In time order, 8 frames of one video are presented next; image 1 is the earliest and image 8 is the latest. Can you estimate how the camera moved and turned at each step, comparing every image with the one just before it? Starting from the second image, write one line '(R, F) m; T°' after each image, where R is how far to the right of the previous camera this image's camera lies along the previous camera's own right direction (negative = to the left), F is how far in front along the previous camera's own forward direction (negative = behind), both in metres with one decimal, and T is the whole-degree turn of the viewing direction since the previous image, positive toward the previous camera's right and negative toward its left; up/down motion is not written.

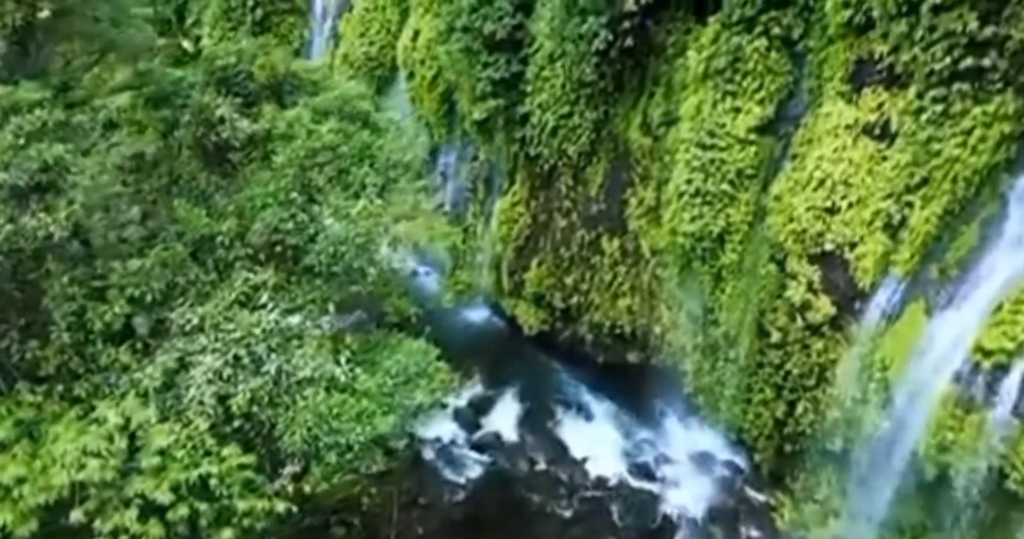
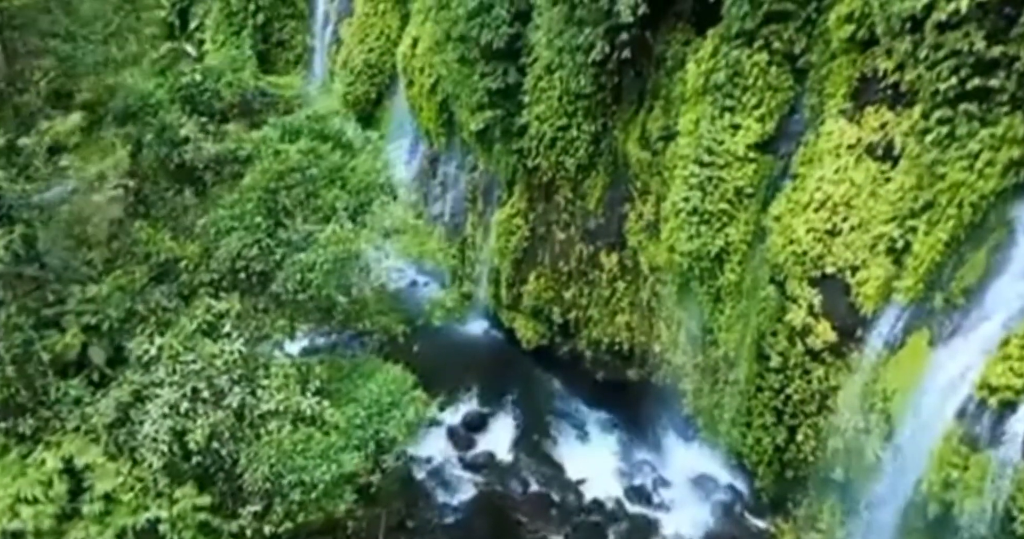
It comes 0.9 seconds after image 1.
(+0.2, +0.2) m; -1°
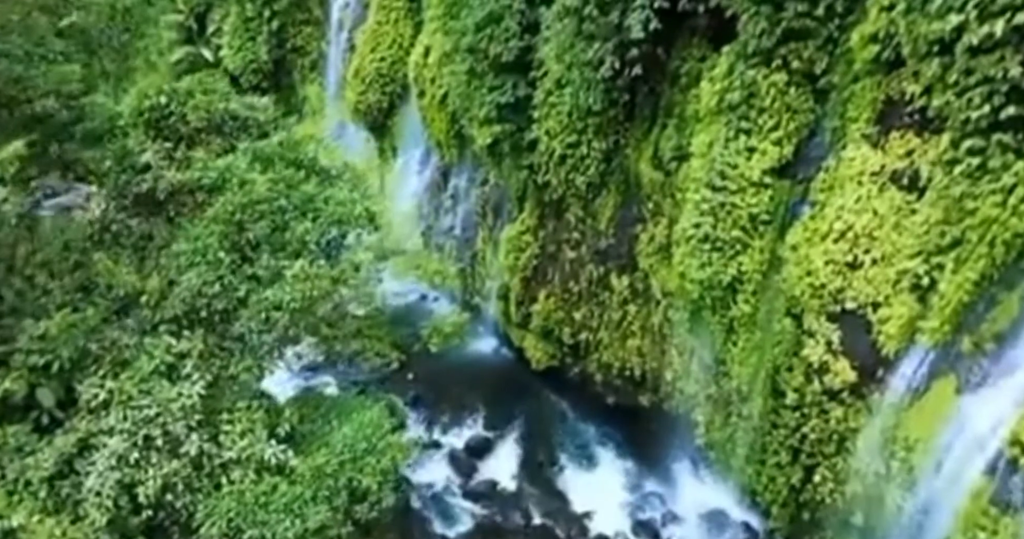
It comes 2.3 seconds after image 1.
(+0.2, +0.3) m; -2°
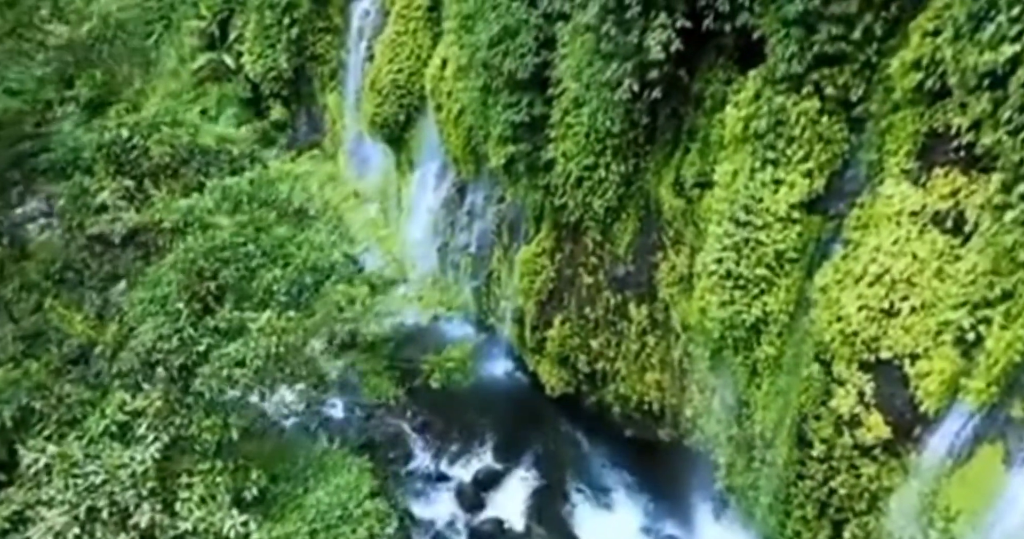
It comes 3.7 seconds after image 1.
(+0.1, +0.4) m; -2°
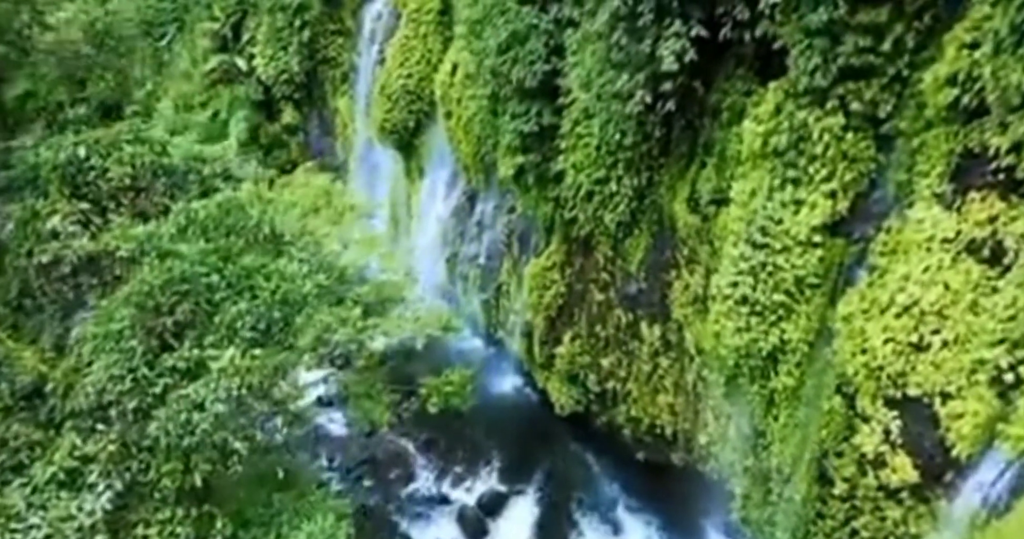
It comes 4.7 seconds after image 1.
(+0.1, +0.3) m; -1°
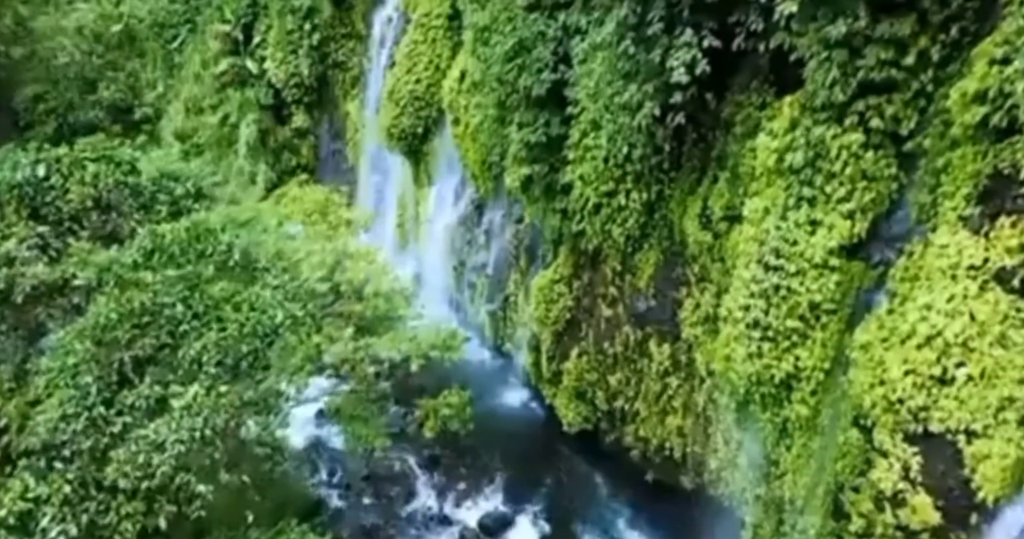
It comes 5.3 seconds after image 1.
(+0.1, +0.2) m; -1°
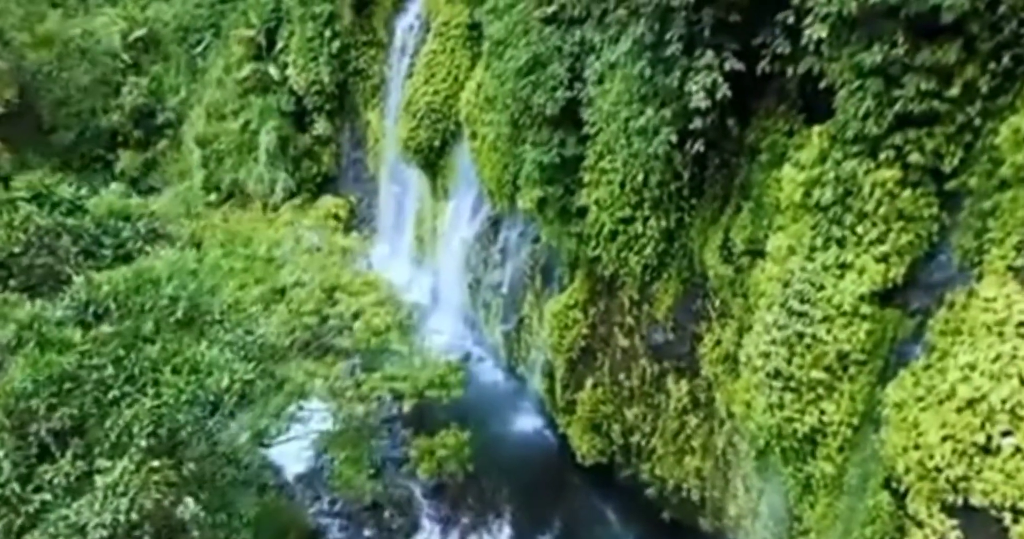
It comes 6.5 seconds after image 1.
(+0.2, +0.3) m; -2°
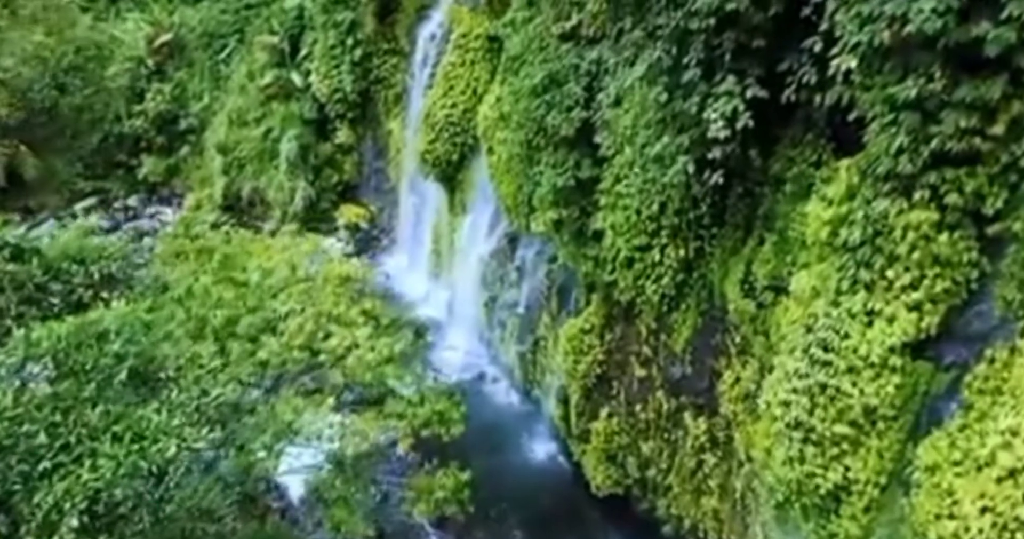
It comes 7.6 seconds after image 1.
(+0.1, +0.3) m; -2°
